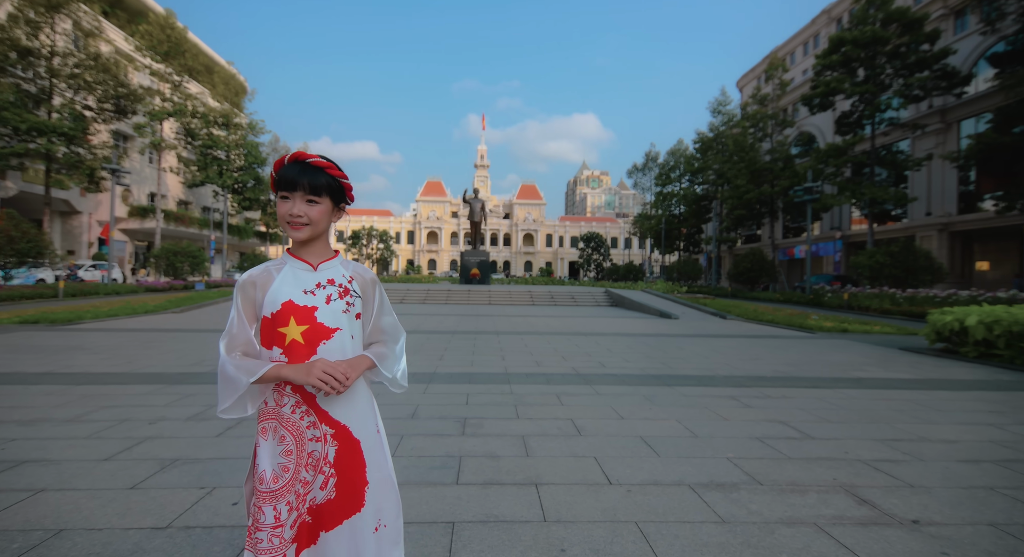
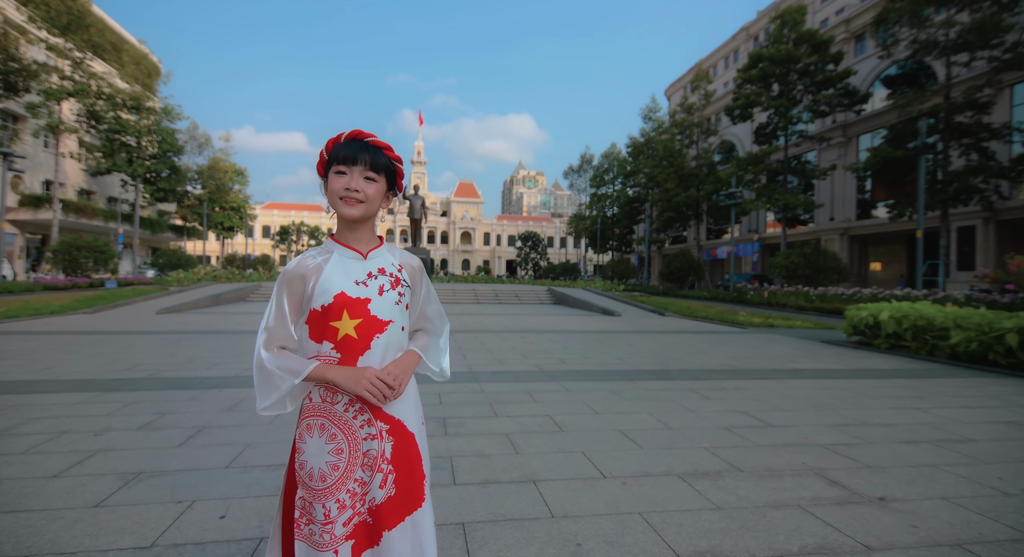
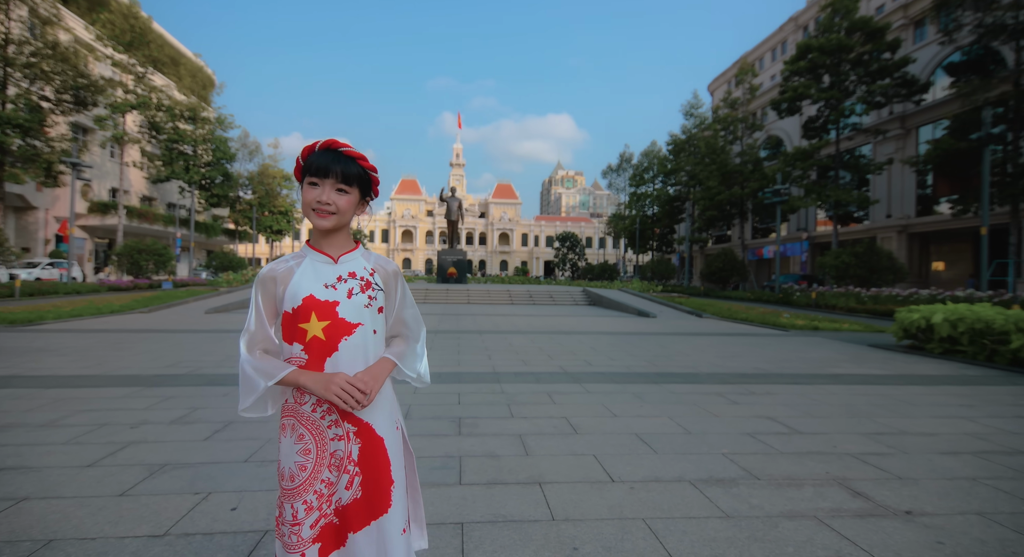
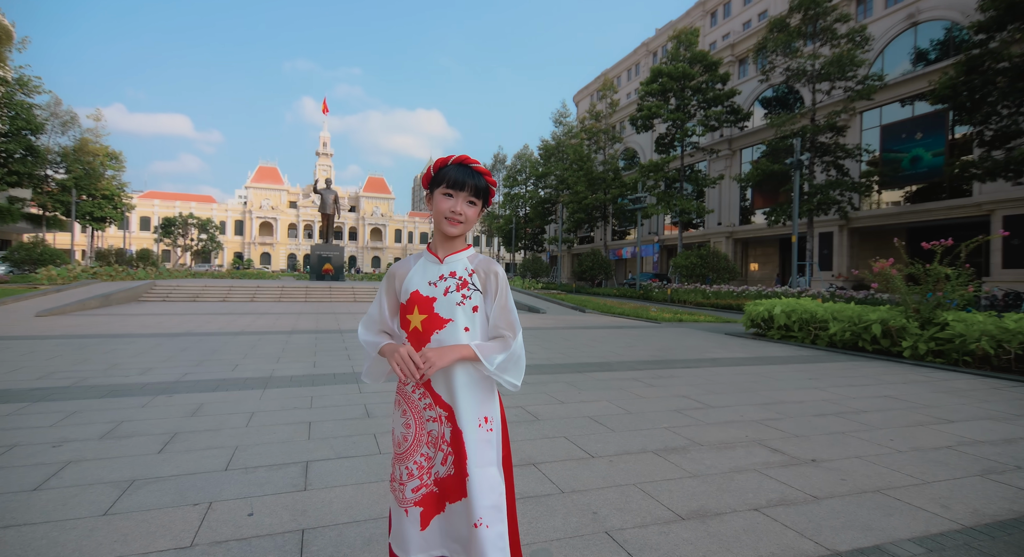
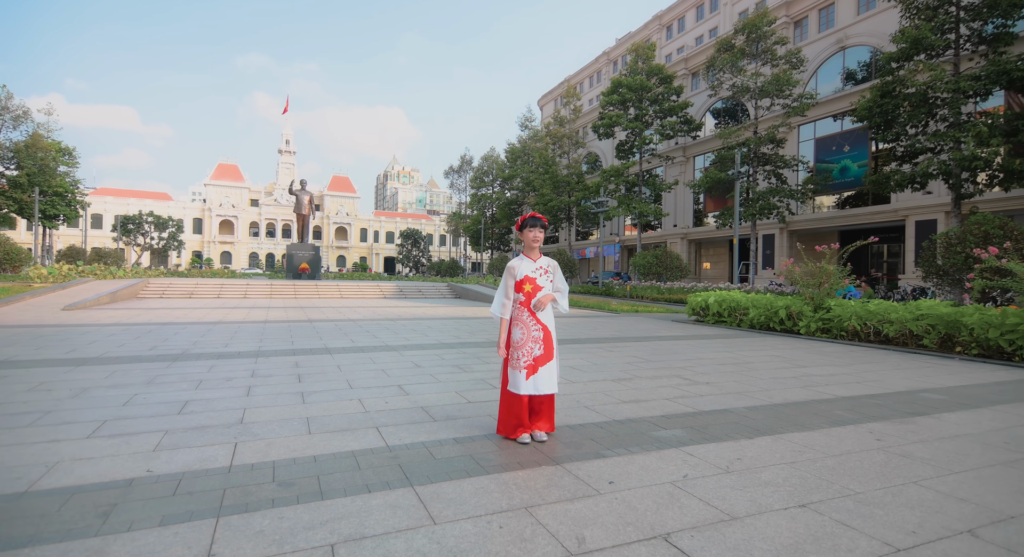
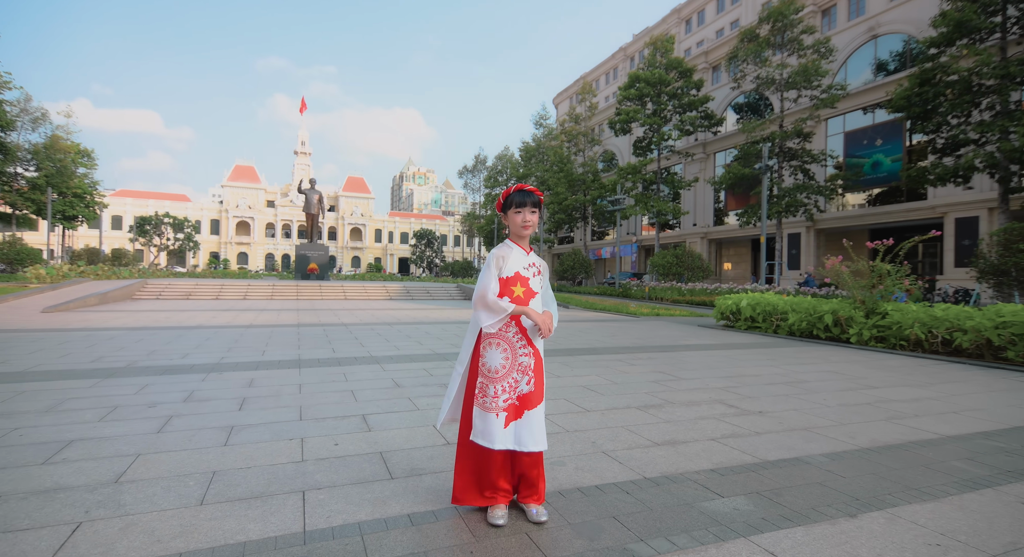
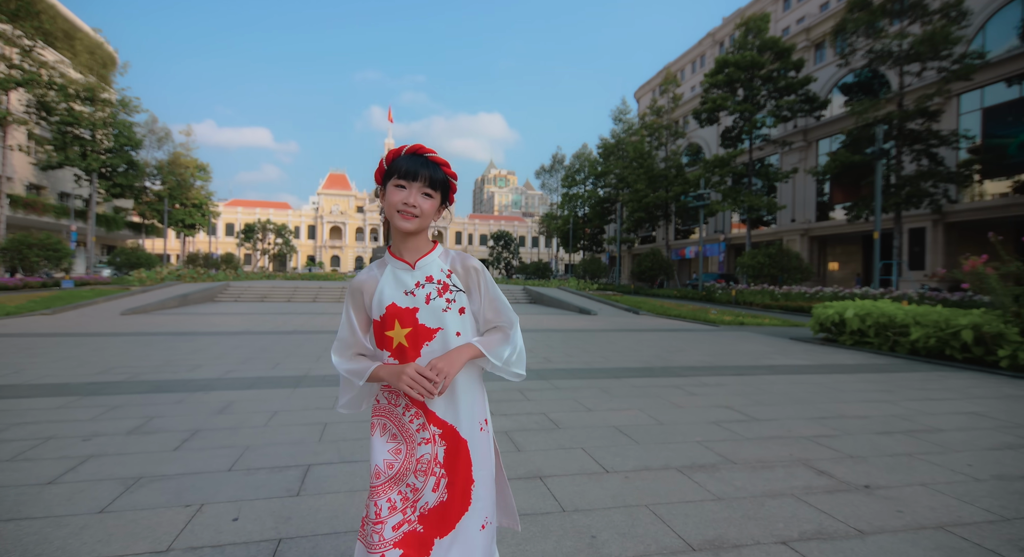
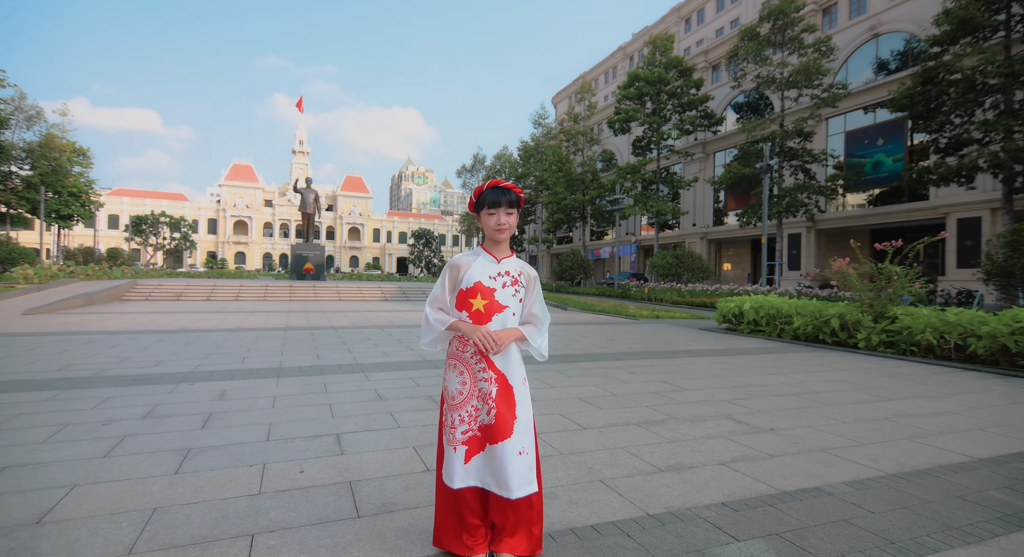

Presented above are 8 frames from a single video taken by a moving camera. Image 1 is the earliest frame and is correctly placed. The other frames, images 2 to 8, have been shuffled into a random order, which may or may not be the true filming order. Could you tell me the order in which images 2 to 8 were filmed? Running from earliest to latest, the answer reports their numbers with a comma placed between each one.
3, 2, 7, 4, 8, 6, 5
